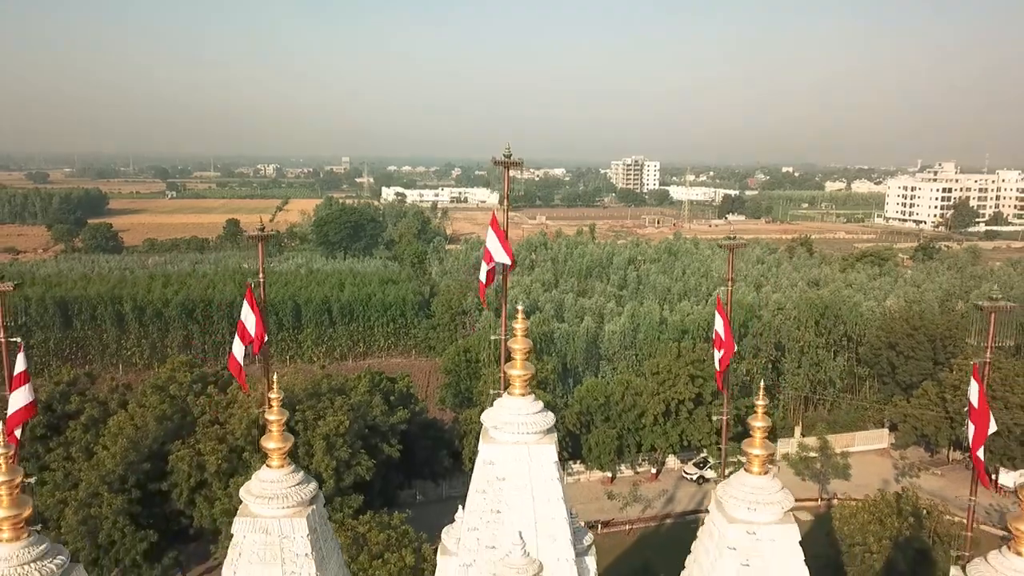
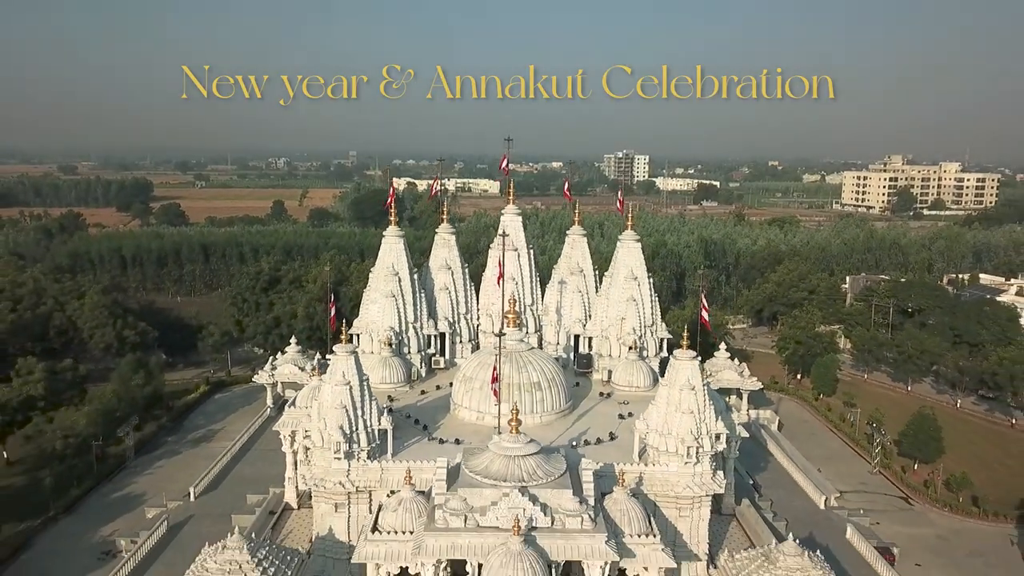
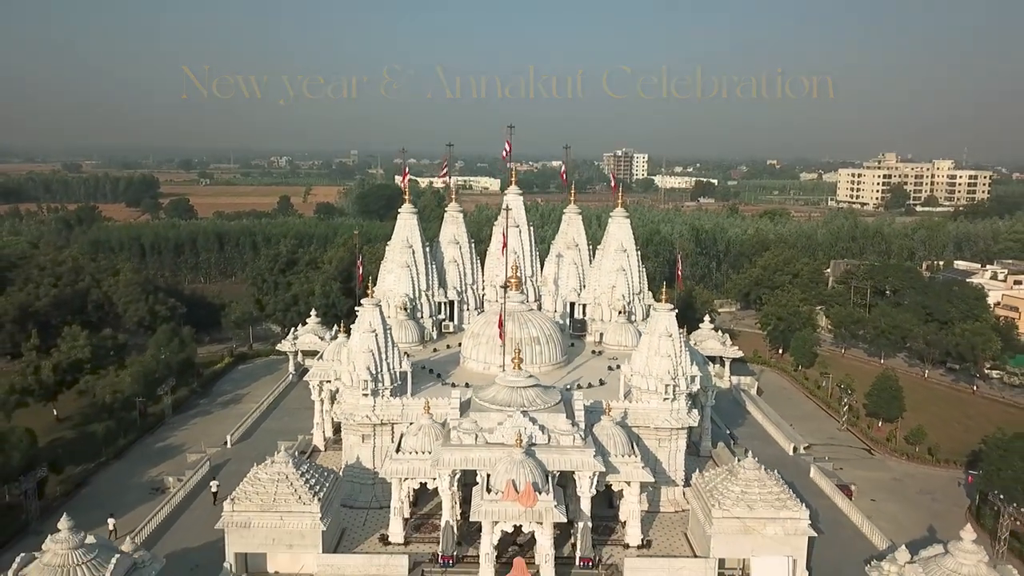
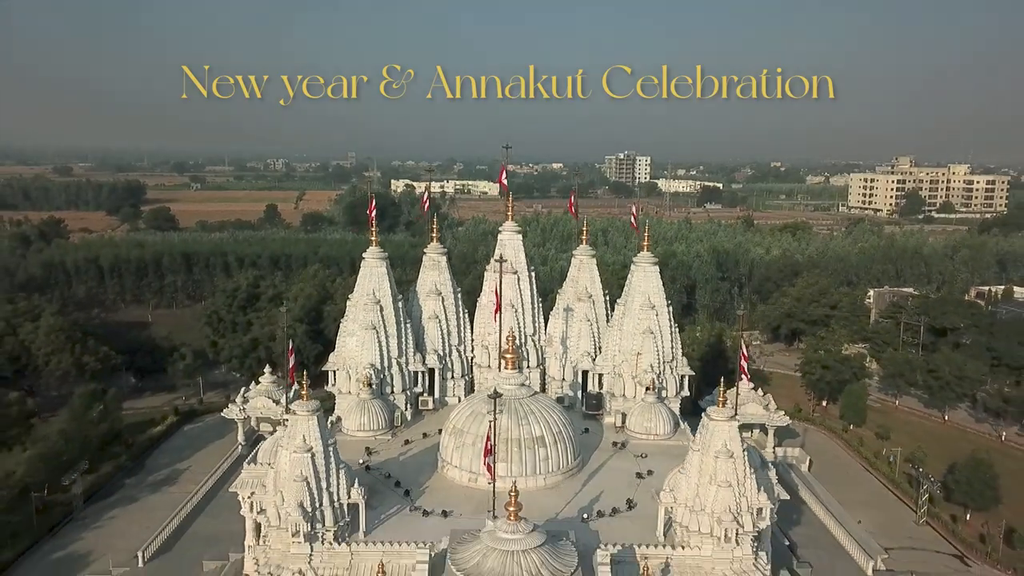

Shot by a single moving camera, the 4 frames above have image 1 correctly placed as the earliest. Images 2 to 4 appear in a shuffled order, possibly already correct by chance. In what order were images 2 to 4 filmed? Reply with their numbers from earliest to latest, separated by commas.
4, 2, 3
